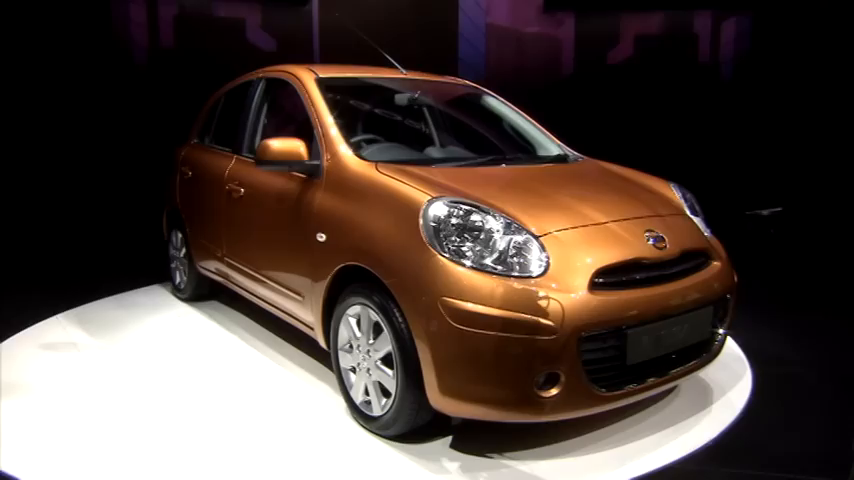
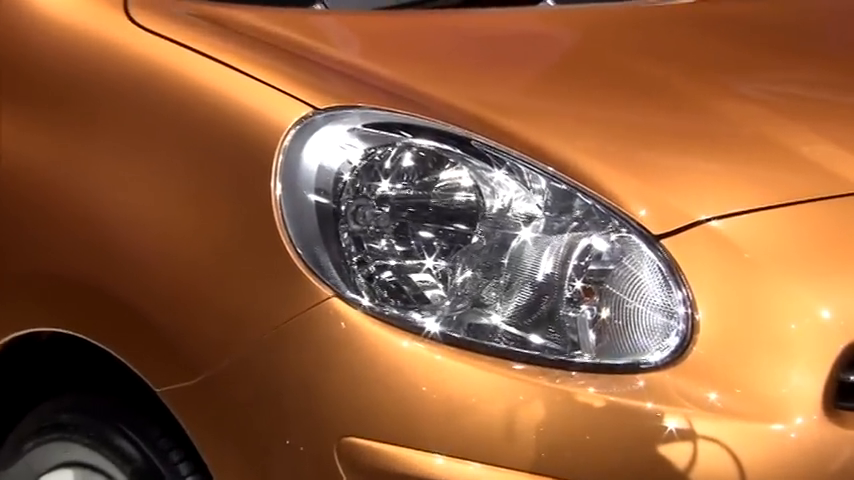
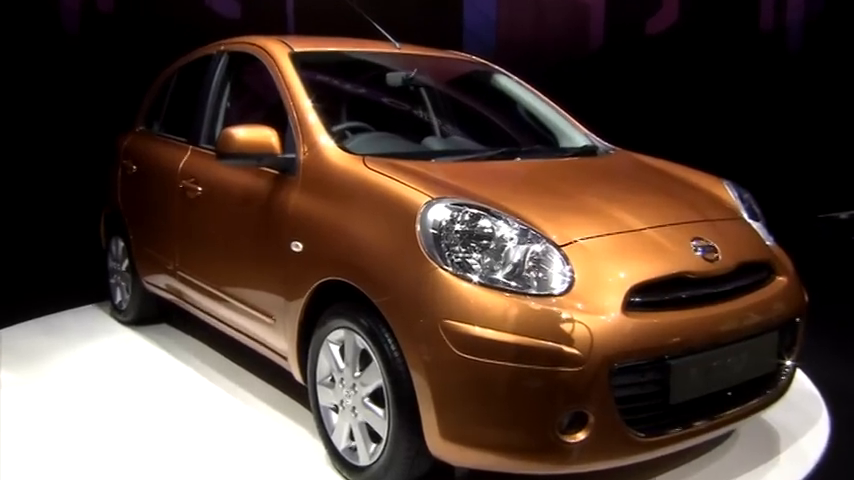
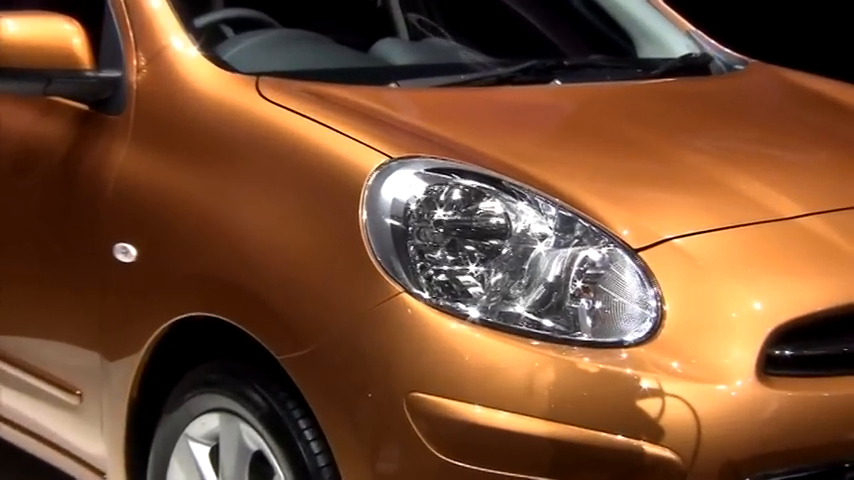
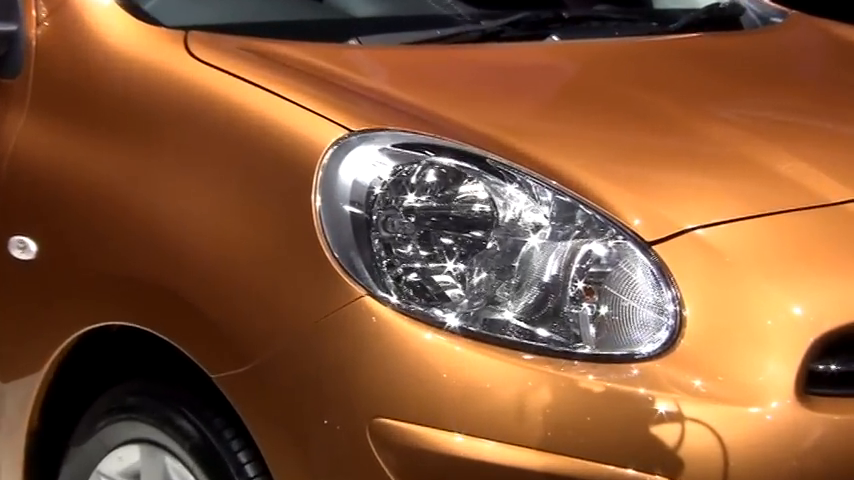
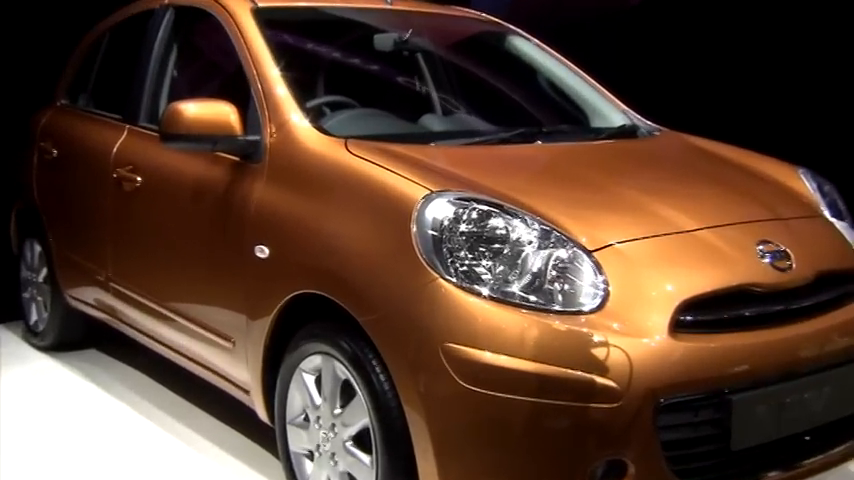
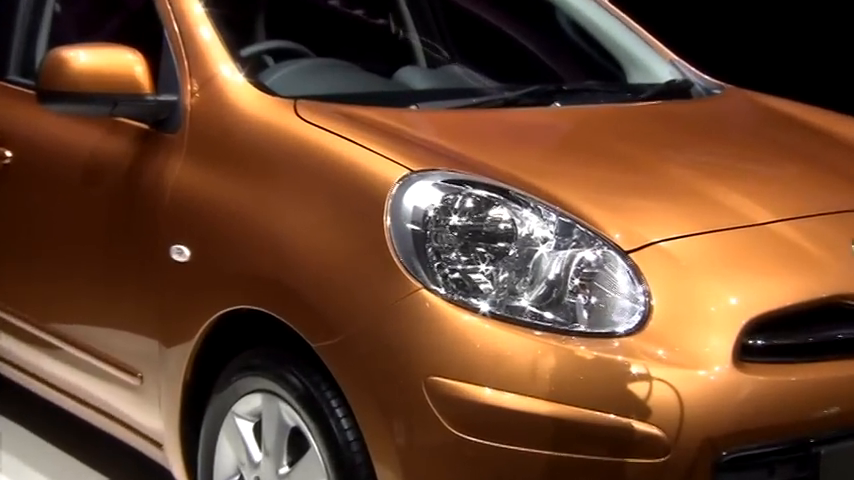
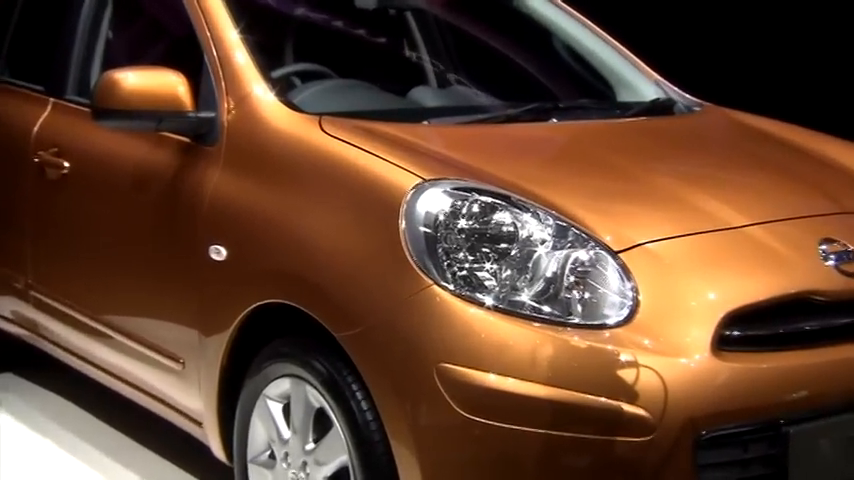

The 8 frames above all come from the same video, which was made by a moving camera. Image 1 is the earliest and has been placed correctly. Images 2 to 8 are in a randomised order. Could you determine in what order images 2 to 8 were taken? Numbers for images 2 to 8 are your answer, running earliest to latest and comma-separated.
3, 6, 8, 7, 4, 5, 2
